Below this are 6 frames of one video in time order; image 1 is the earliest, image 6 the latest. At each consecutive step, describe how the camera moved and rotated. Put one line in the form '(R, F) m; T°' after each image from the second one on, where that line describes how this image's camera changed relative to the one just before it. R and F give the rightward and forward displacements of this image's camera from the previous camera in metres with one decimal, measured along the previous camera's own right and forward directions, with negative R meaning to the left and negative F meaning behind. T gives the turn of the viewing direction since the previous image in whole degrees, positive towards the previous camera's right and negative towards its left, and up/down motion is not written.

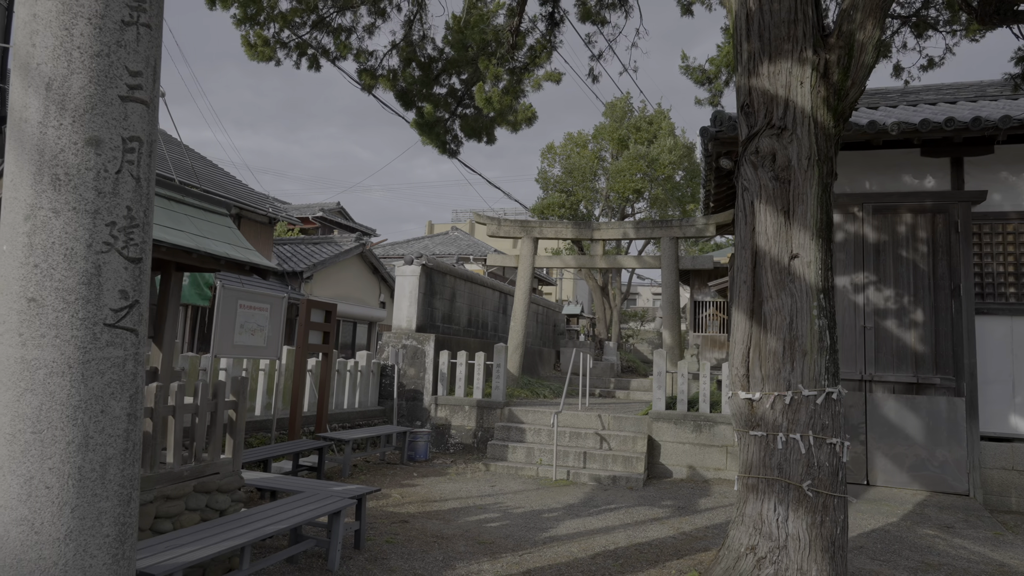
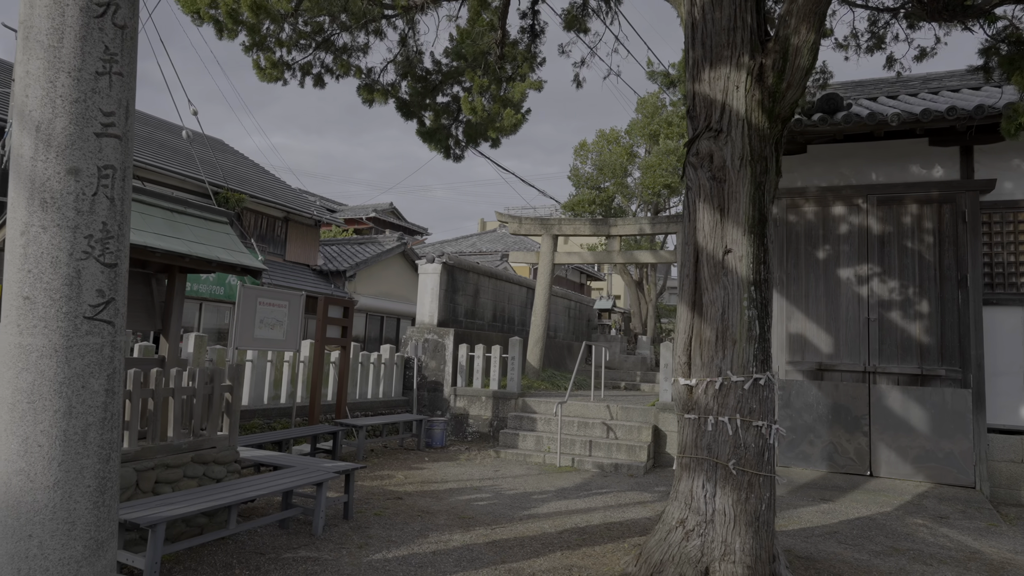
(+0.6, -0.3) m; -5°
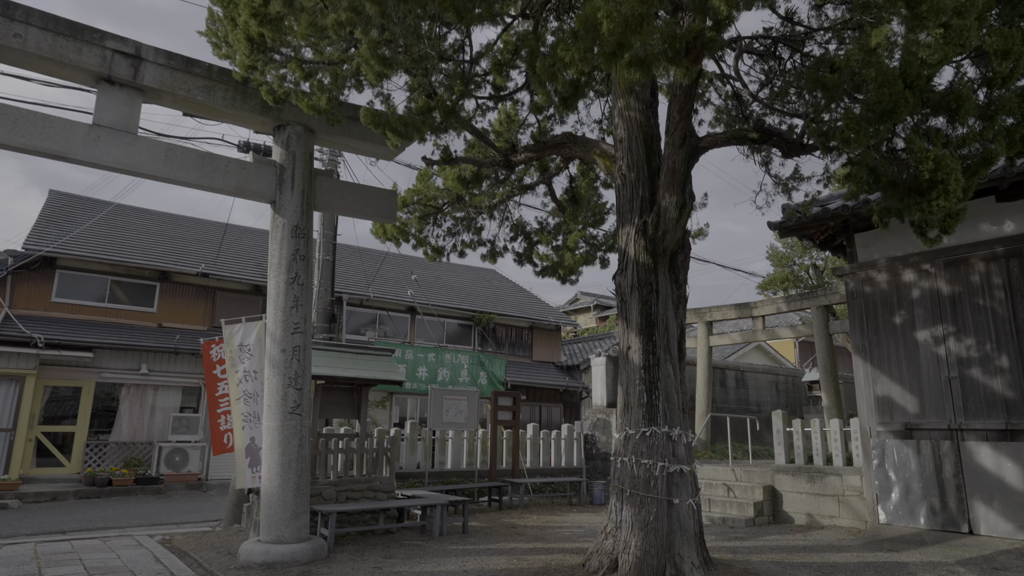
(+3.0, -1.8) m; -28°
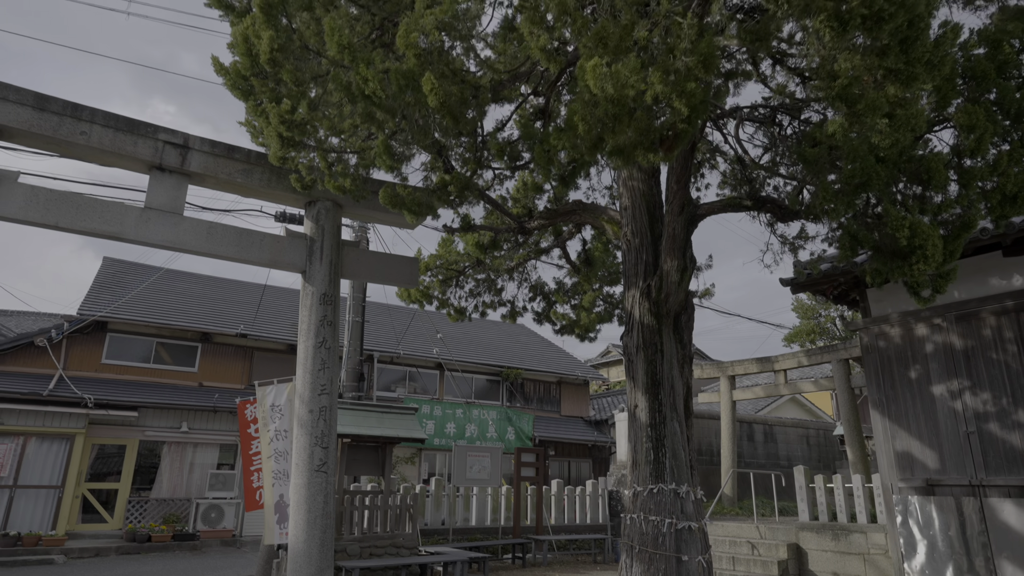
(+0.2, -0.4) m; -3°
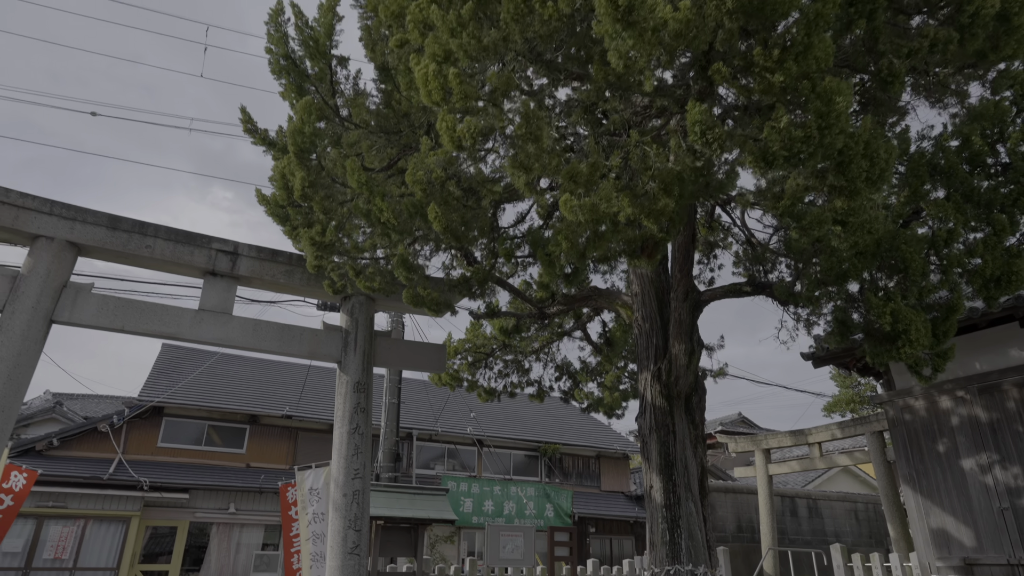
(+0.3, -0.4) m; -4°
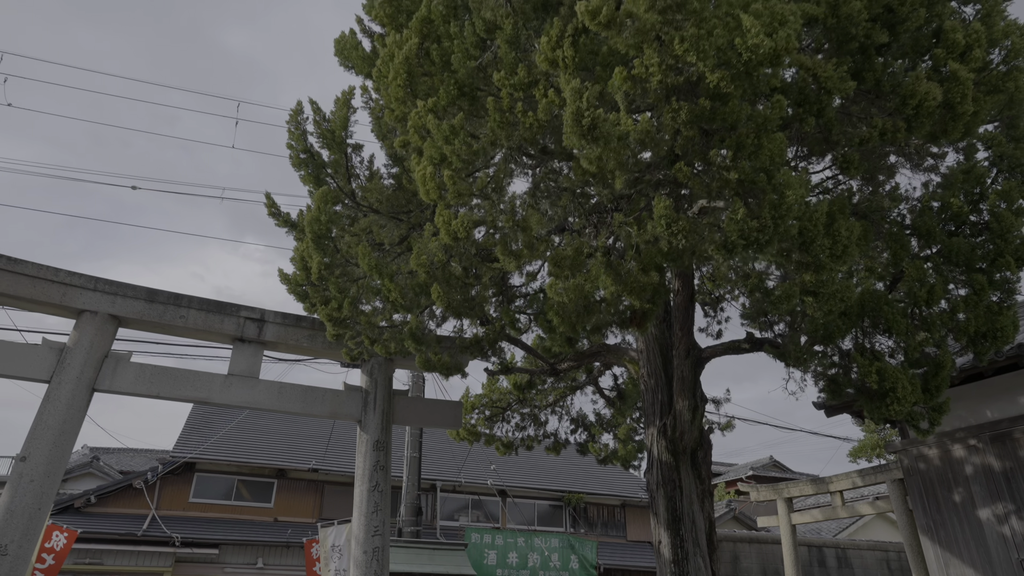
(+0.2, -0.3) m; -2°
